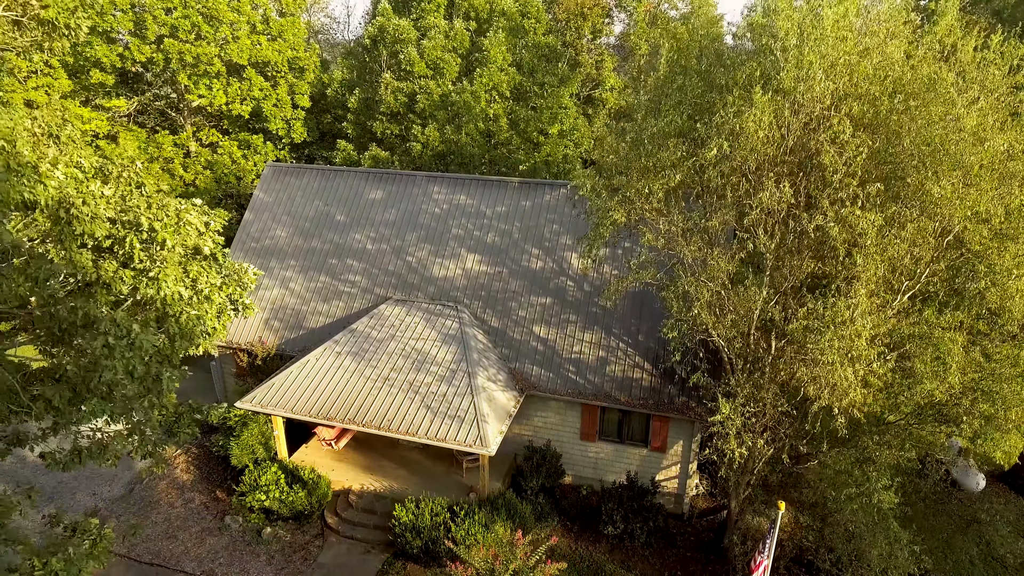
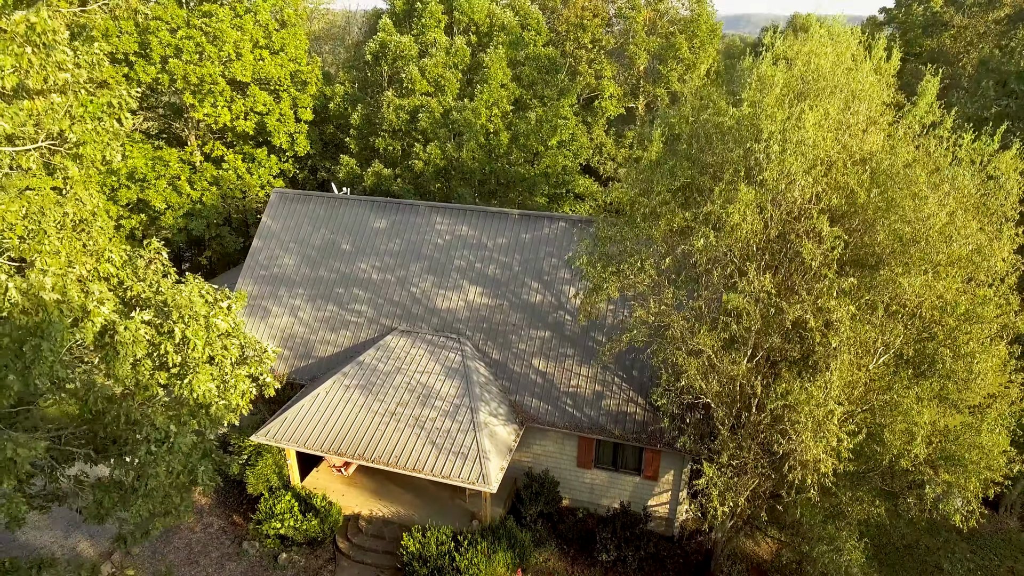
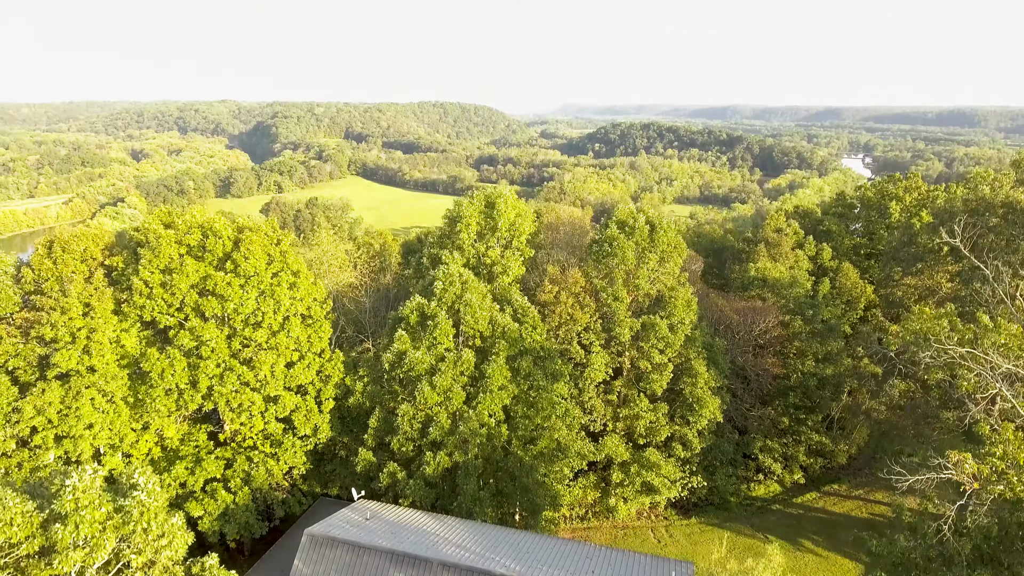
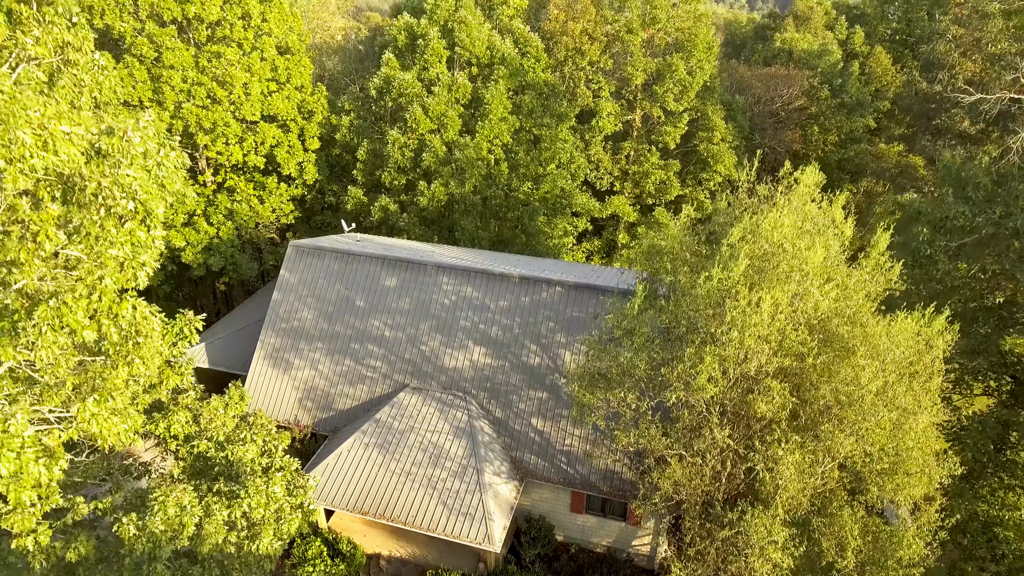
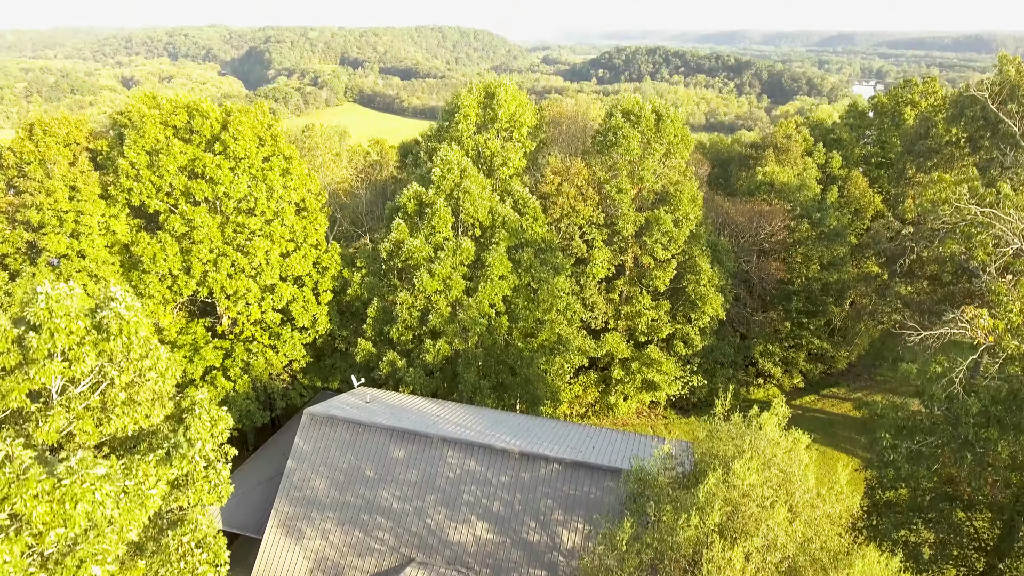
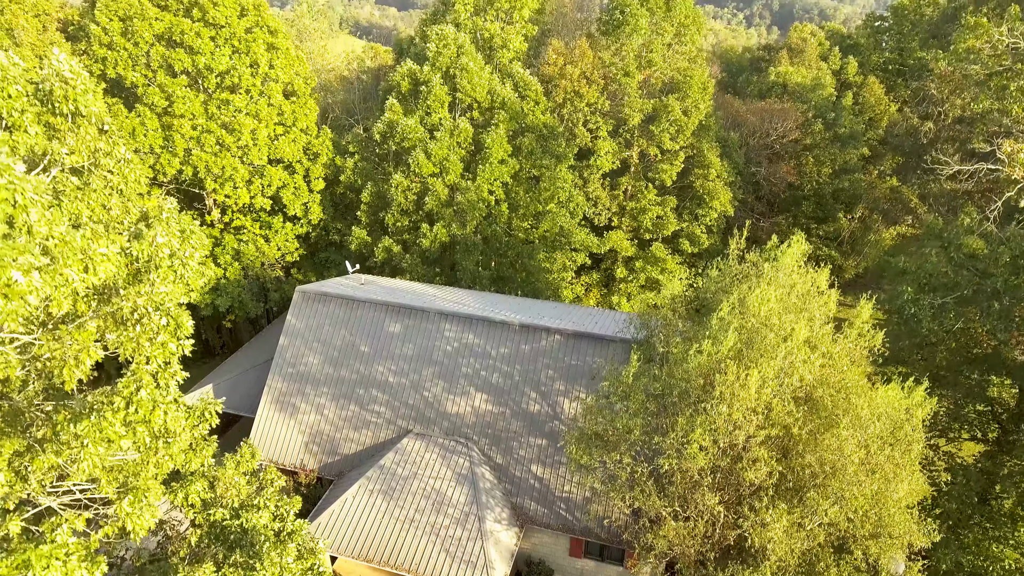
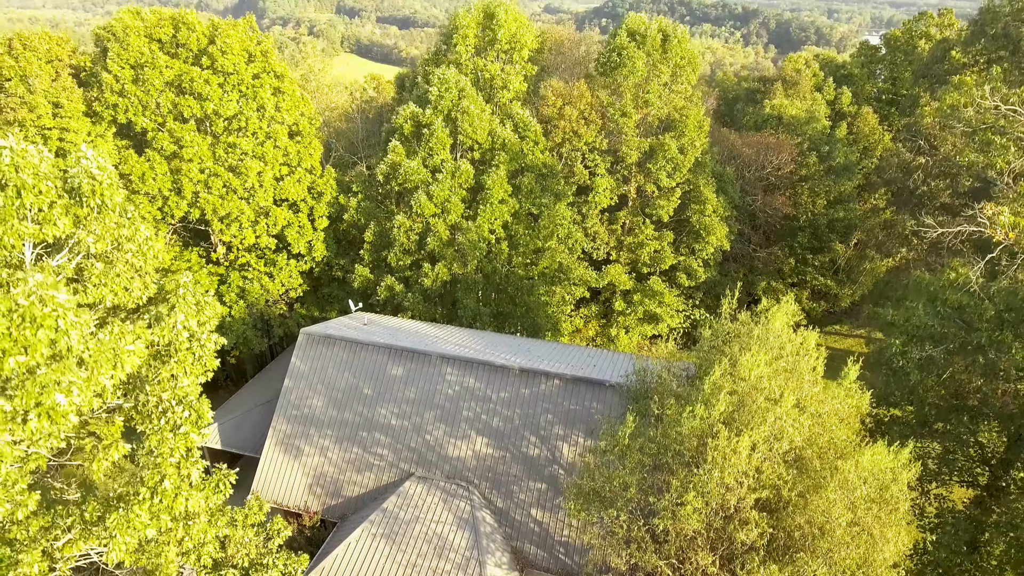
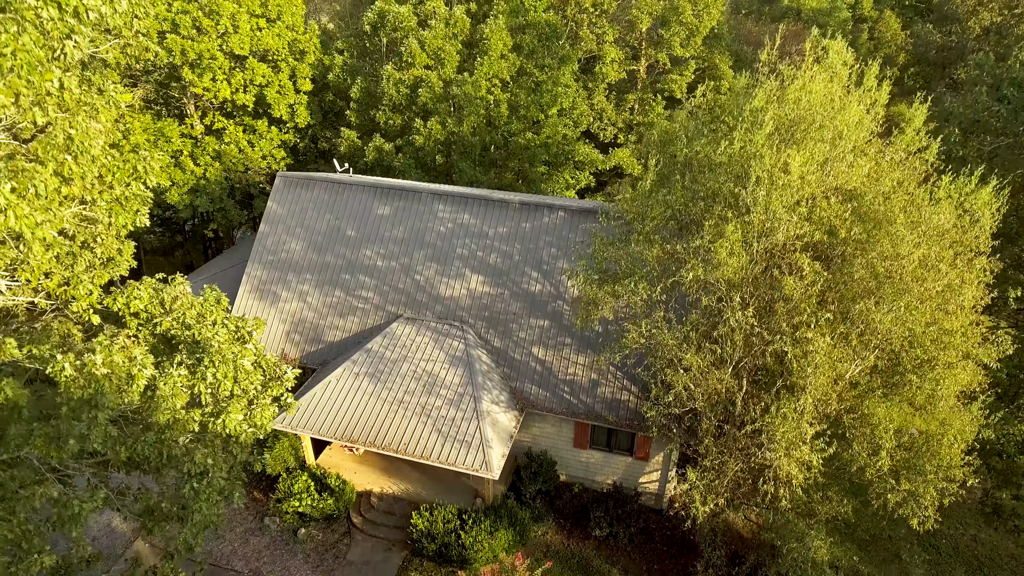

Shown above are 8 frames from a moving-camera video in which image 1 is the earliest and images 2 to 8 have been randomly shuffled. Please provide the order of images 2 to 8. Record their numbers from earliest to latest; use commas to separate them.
2, 8, 4, 6, 7, 5, 3
